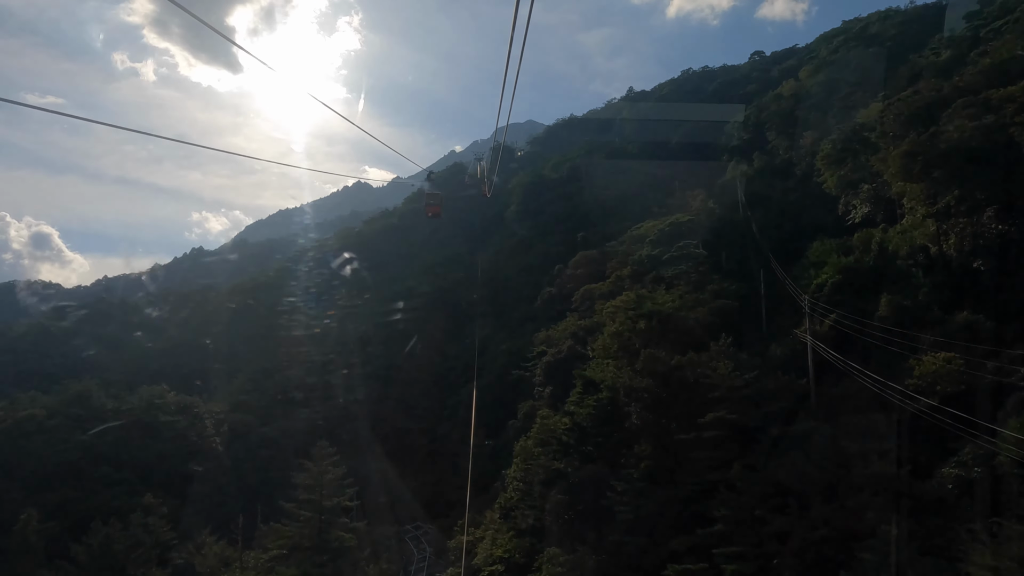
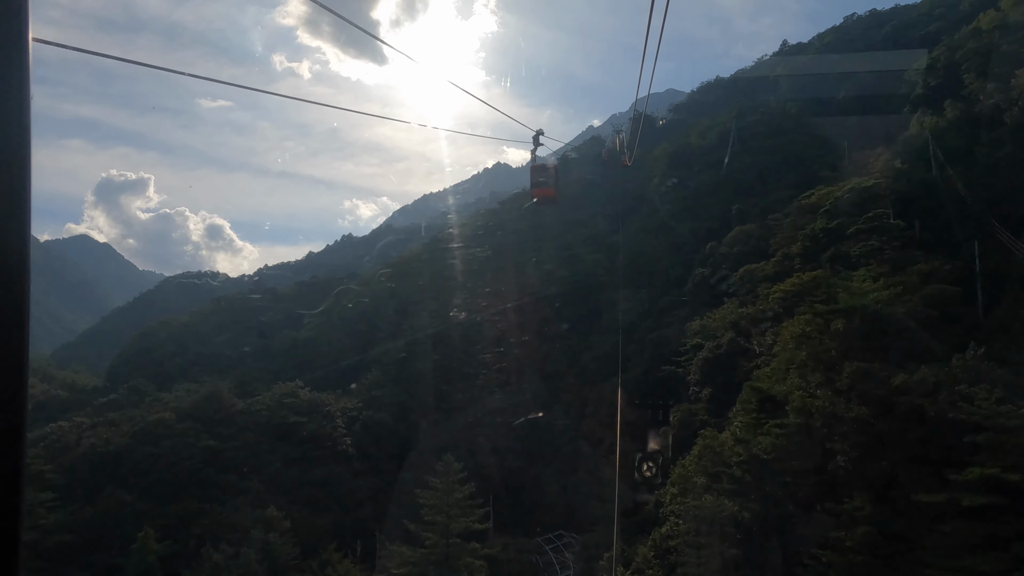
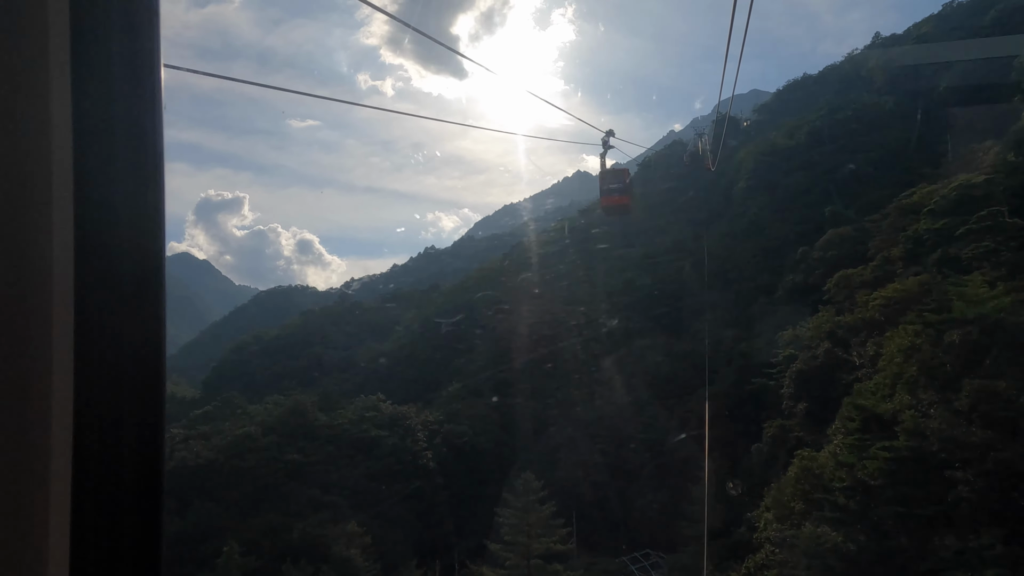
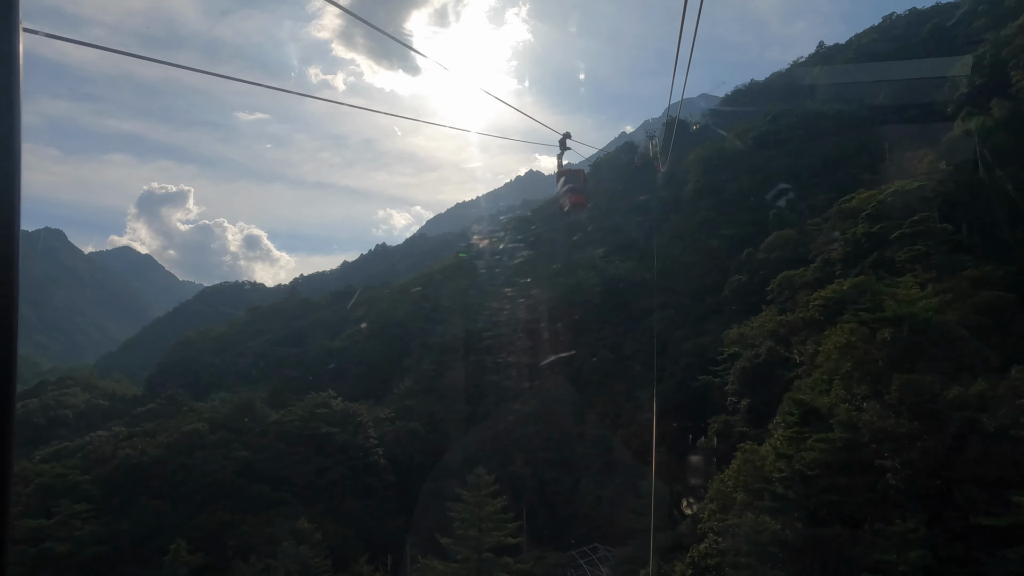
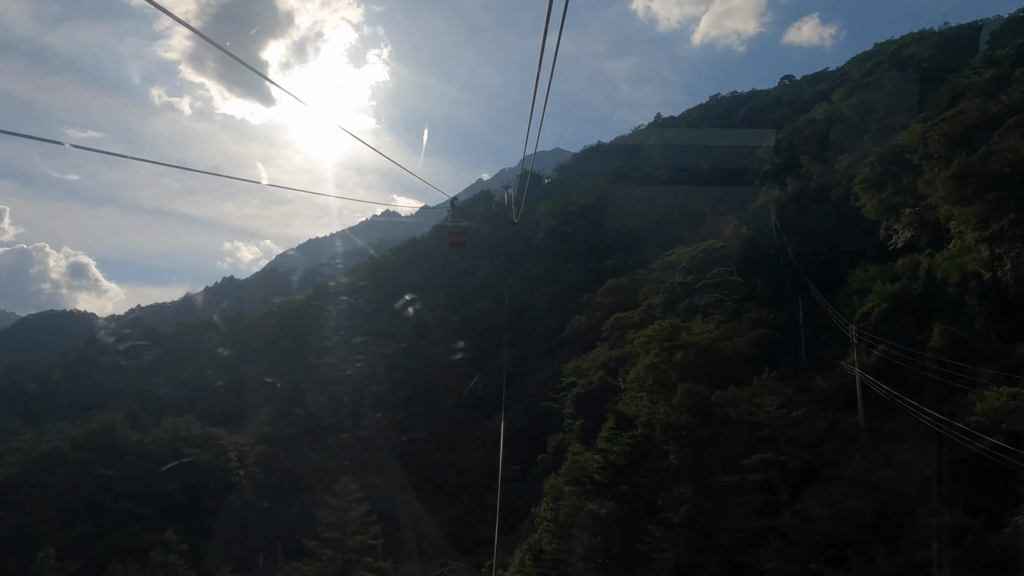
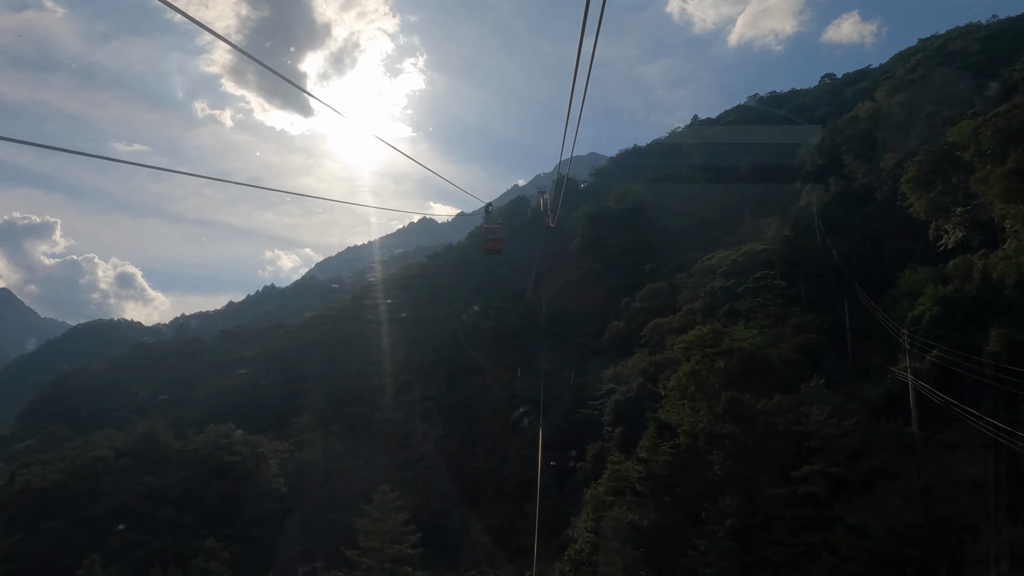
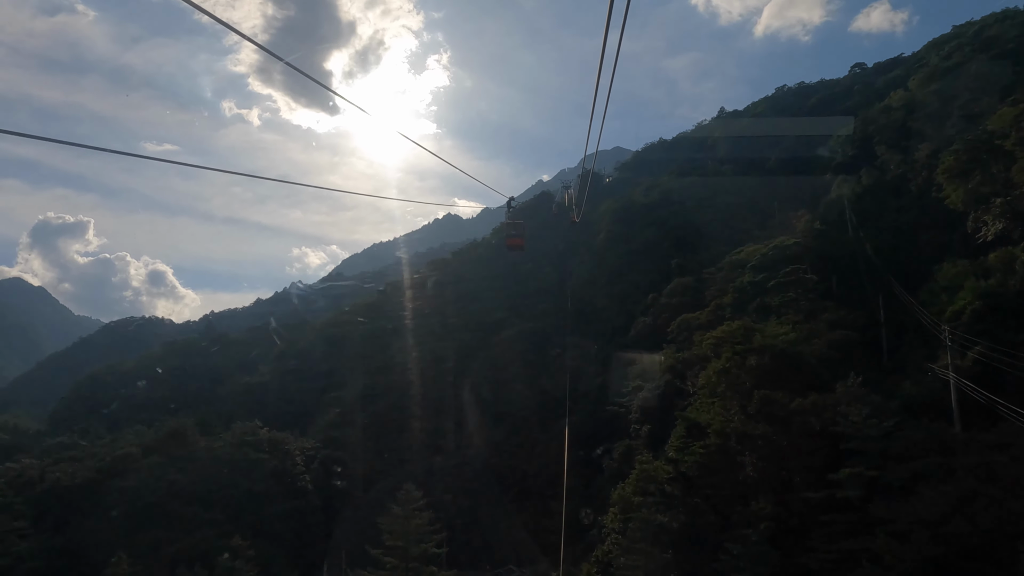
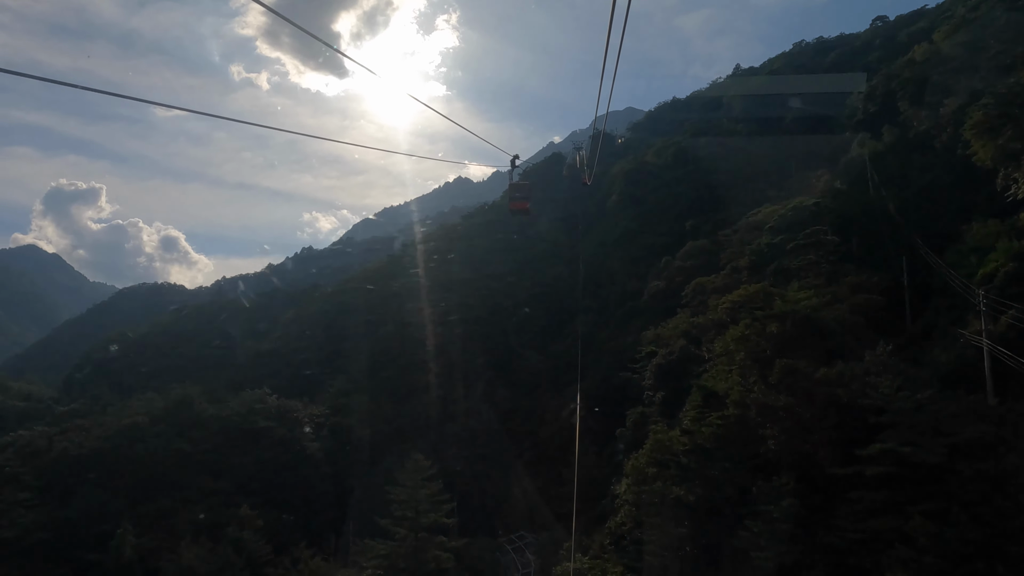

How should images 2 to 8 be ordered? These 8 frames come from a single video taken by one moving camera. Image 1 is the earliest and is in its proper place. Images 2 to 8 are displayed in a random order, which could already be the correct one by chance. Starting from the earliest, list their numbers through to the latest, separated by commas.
5, 6, 7, 8, 2, 4, 3
